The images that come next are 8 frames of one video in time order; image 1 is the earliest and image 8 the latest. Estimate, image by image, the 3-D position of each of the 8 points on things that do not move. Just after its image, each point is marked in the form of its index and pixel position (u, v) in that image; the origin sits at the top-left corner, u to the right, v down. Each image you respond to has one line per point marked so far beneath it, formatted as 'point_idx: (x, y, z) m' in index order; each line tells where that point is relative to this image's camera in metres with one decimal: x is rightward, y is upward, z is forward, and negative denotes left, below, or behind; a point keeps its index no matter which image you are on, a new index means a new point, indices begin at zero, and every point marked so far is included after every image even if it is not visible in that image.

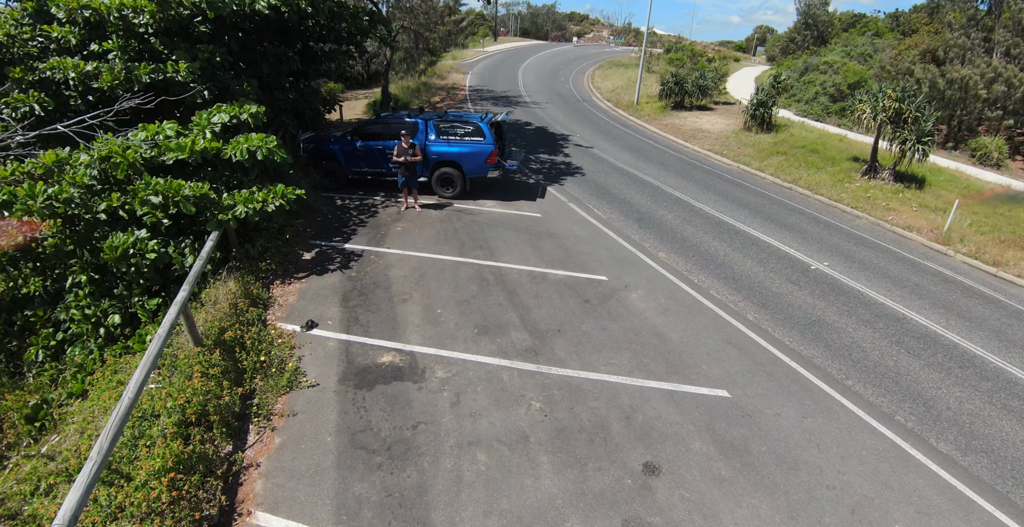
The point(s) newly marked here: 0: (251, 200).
0: (-5.7, +1.5, +11.8) m
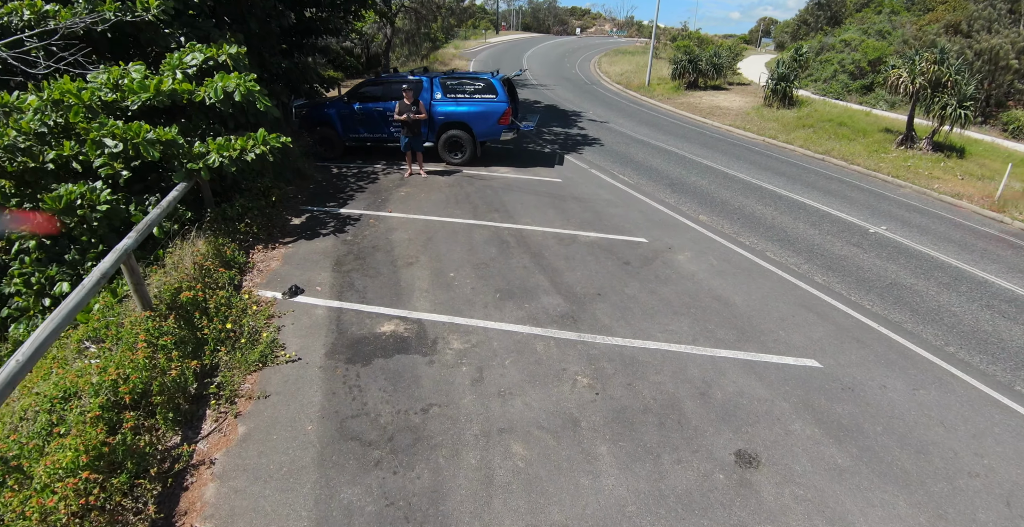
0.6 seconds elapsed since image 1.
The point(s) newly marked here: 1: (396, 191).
0: (-5.2, +2.2, +9.9) m
1: (-2.8, +1.9, +12.9) m
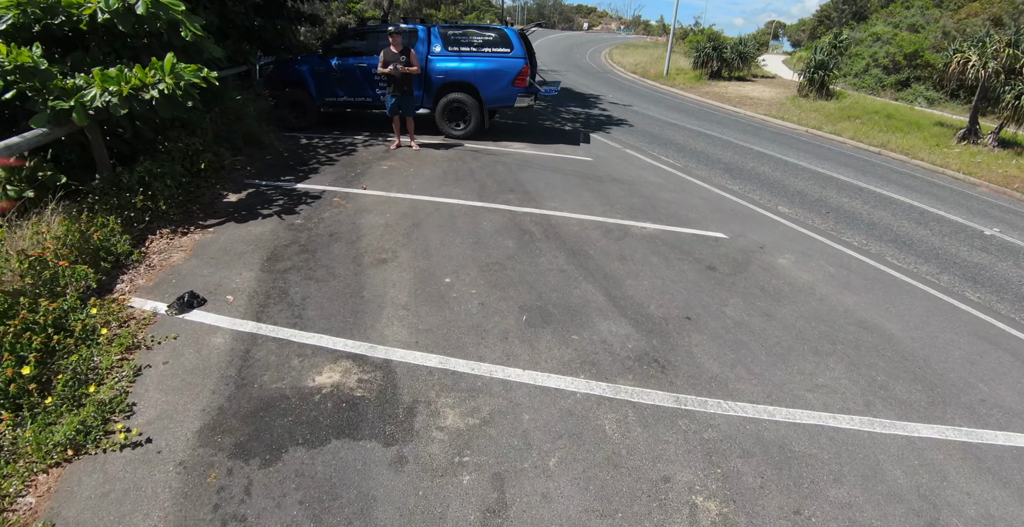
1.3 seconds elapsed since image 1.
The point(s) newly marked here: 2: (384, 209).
0: (-4.9, +2.3, +6.7) m
1: (-2.4, +2.0, +9.6) m
2: (-1.7, +0.7, +7.3) m
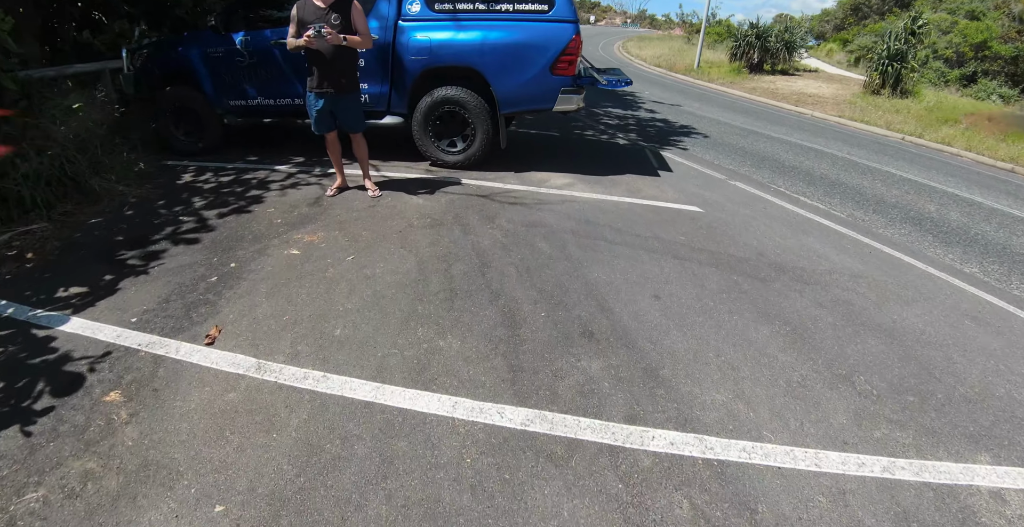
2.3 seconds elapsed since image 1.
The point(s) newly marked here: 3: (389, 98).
0: (-4.4, +0.7, +1.8) m
1: (-1.9, +0.4, +4.8) m
2: (-1.2, -0.9, +2.5) m
3: (-1.5, +2.0, +6.3) m
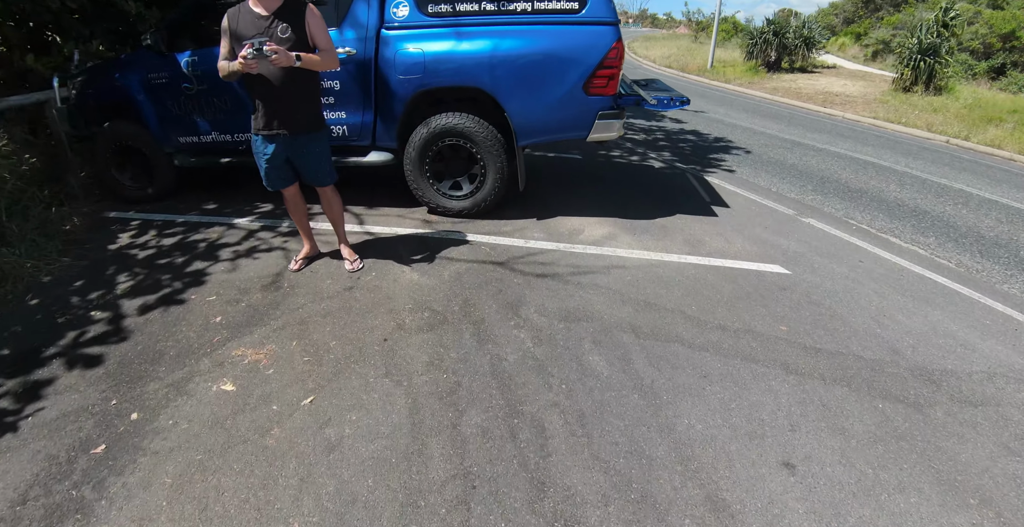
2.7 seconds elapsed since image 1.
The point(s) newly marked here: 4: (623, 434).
0: (-4.2, -0.1, +0.5) m
1: (-1.7, -0.3, +3.4) m
2: (-1.0, -1.6, +1.1) m
3: (-1.3, +1.2, +5.0) m
4: (+0.5, -0.8, +2.5) m
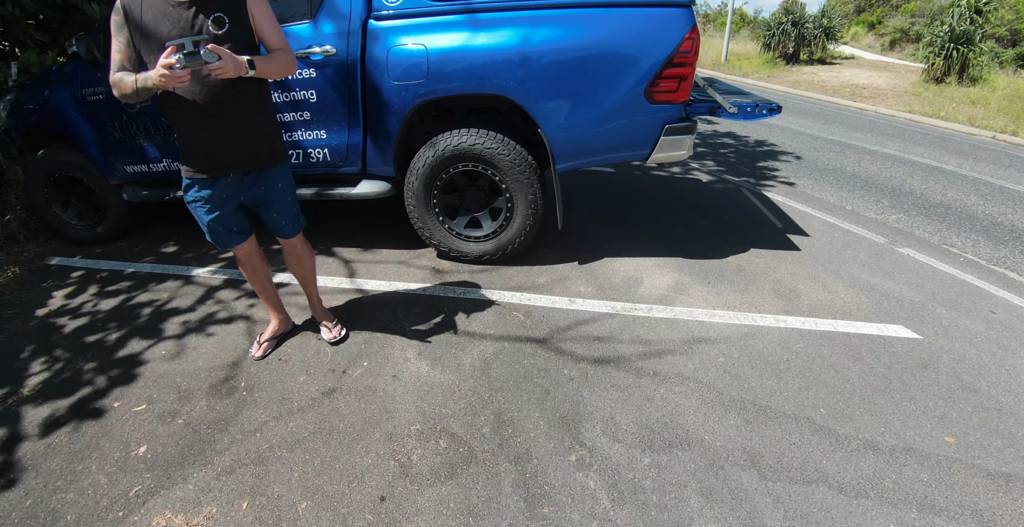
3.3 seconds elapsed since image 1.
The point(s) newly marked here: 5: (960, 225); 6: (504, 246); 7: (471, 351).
0: (-4.0, -0.6, -0.5) m
1: (-1.4, -0.7, +2.4) m
2: (-0.8, -2.0, +0.1) m
3: (-1.0, +0.8, +3.9) m
4: (+0.8, -1.2, +1.5) m
5: (+5.0, +0.4, +6.0) m
6: (0.0, +0.2, +3.9) m
7: (-0.2, -0.5, +2.9) m
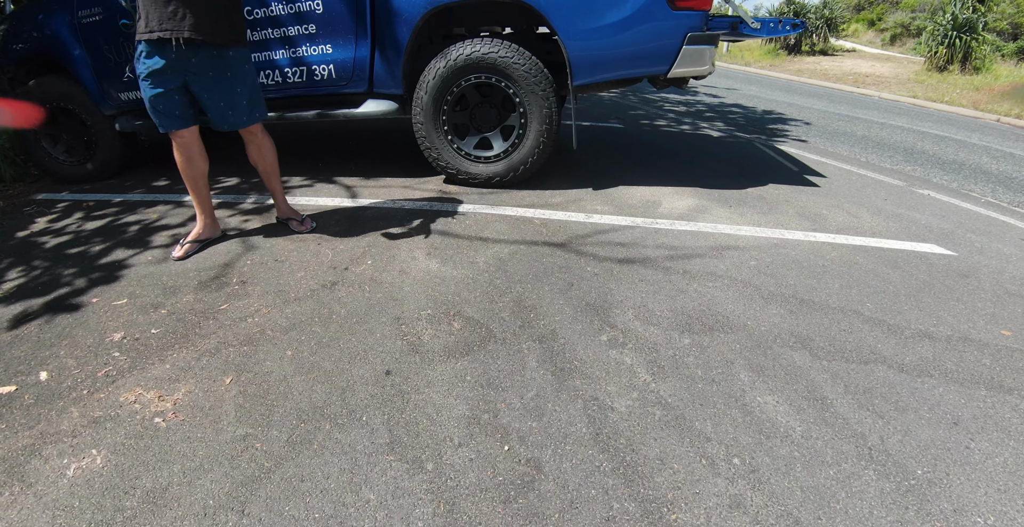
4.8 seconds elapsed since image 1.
0: (-3.9, 0.0, -0.8) m
1: (-1.4, -0.2, +2.1) m
2: (-0.7, -1.5, -0.2) m
3: (-0.9, +1.3, +3.6) m
4: (+0.8, -0.7, +1.2) m
5: (+5.0, +0.9, +5.8) m
6: (0.0, +0.7, +3.6) m
7: (-0.1, 0.0, +2.6) m
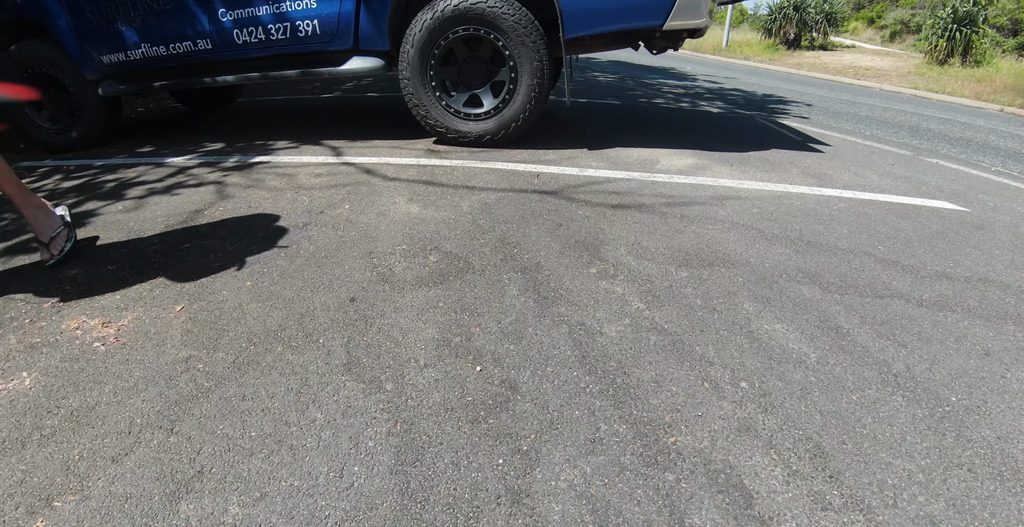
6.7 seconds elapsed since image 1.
0: (-3.9, +0.2, -1.0) m
1: (-1.4, 0.0, +2.0) m
2: (-0.8, -1.2, -0.4) m
3: (-1.0, +1.6, +3.5) m
4: (+0.8, -0.5, +1.1) m
5: (+5.0, +1.2, +5.6) m
6: (0.0, +0.9, +3.5) m
7: (-0.2, +0.3, +2.5) m
